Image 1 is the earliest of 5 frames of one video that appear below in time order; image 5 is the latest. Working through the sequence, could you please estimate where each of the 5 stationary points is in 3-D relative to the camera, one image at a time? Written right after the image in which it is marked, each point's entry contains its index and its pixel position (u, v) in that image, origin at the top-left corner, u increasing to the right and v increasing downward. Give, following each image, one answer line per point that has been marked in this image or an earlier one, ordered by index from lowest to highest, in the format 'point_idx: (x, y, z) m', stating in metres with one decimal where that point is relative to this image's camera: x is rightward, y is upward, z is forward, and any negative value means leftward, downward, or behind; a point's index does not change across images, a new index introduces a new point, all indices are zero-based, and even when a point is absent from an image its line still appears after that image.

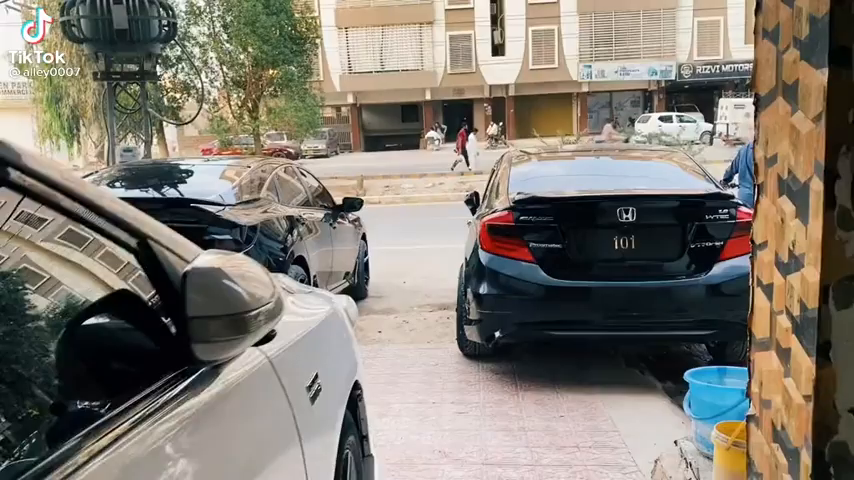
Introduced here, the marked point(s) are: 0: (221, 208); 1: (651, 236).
0: (-1.5, +0.2, +4.9) m
1: (+1.4, 0.0, +4.5) m
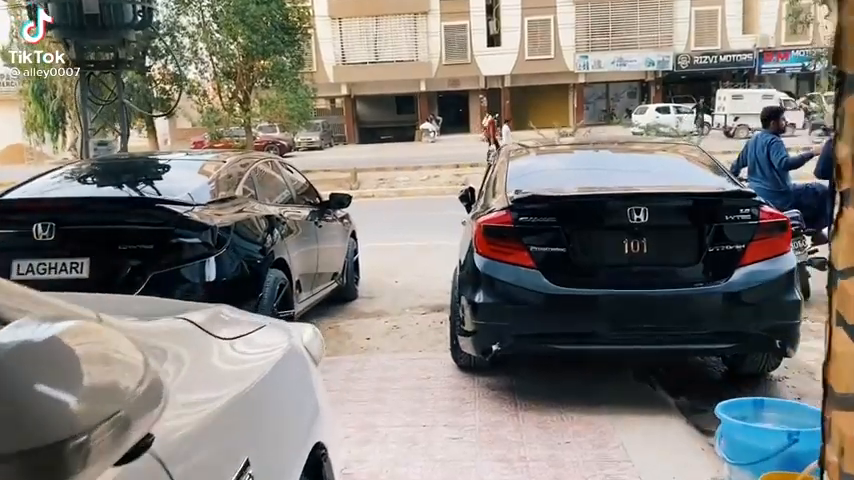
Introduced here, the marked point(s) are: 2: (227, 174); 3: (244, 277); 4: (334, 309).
0: (-1.5, +0.2, +4.5) m
1: (+1.4, 0.0, +4.0) m
2: (-1.7, +0.6, +5.9) m
3: (-1.2, -0.2, +4.6) m
4: (-1.0, -0.7, +7.4) m
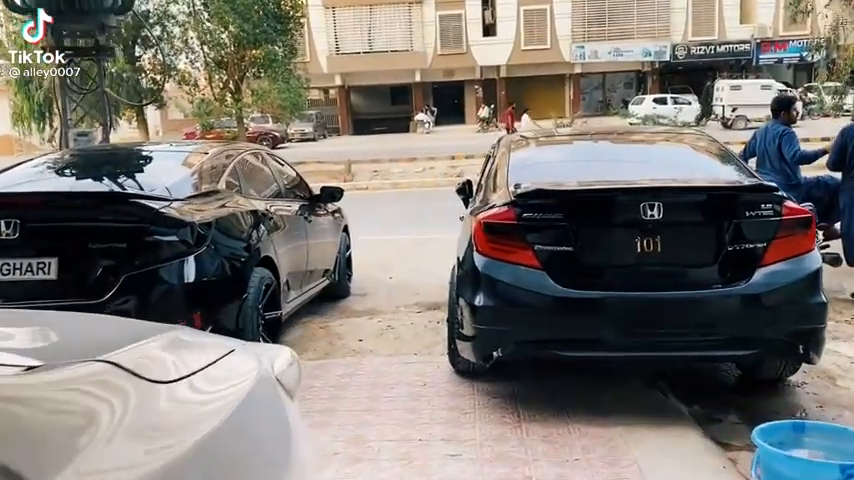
0: (-1.5, +0.2, +4.2) m
1: (+1.4, 0.0, +3.7) m
2: (-1.7, +0.6, +5.6) m
3: (-1.3, -0.2, +4.3) m
4: (-1.0, -0.7, +7.1) m
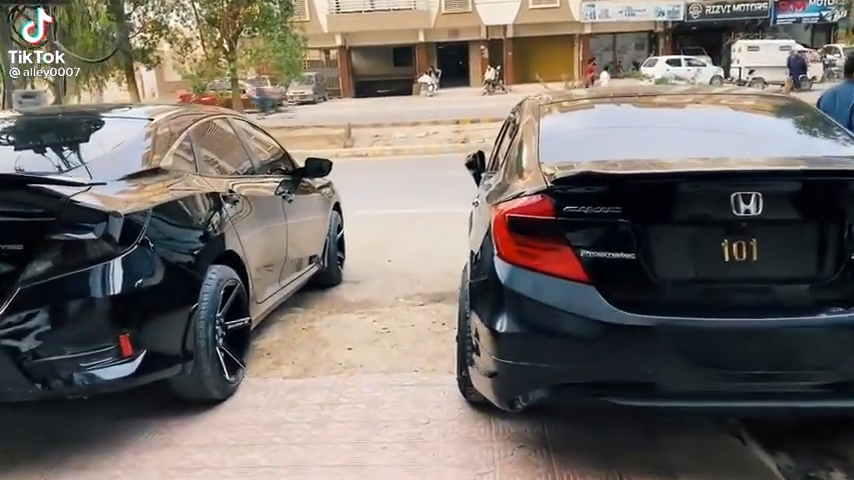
0: (-1.5, +0.2, +3.1) m
1: (+1.4, 0.0, +2.7) m
2: (-1.7, +0.7, +4.5) m
3: (-1.2, -0.2, +3.3) m
4: (-1.0, -0.5, +6.1) m
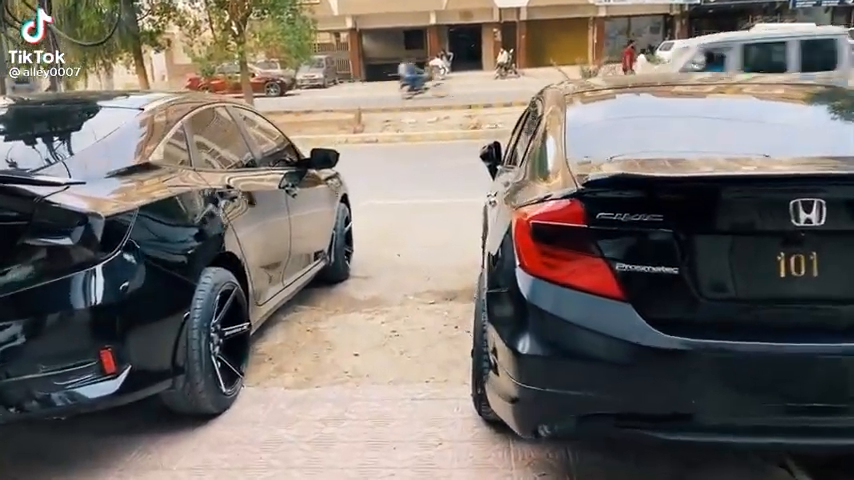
0: (-1.5, +0.2, +2.8) m
1: (+1.4, 0.0, +2.4) m
2: (-1.6, +0.7, +4.2) m
3: (-1.2, -0.2, +3.0) m
4: (-0.9, -0.5, +5.8) m
